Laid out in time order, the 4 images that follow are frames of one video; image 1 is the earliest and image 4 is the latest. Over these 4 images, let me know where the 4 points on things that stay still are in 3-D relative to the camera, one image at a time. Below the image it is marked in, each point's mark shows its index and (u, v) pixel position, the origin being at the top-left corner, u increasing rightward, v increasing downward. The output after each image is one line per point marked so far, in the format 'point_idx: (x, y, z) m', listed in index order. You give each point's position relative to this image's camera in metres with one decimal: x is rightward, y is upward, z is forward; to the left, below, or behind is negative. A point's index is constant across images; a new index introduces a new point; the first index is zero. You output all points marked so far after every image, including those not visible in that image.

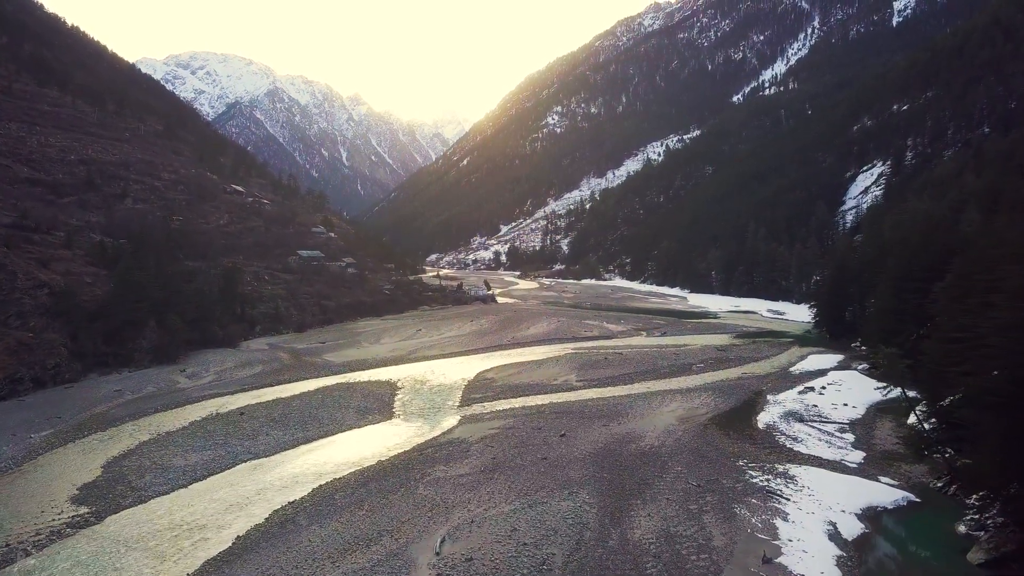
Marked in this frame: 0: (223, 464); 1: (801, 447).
0: (-7.8, -4.8, +14.2) m
1: (+8.3, -4.6, +15.2) m
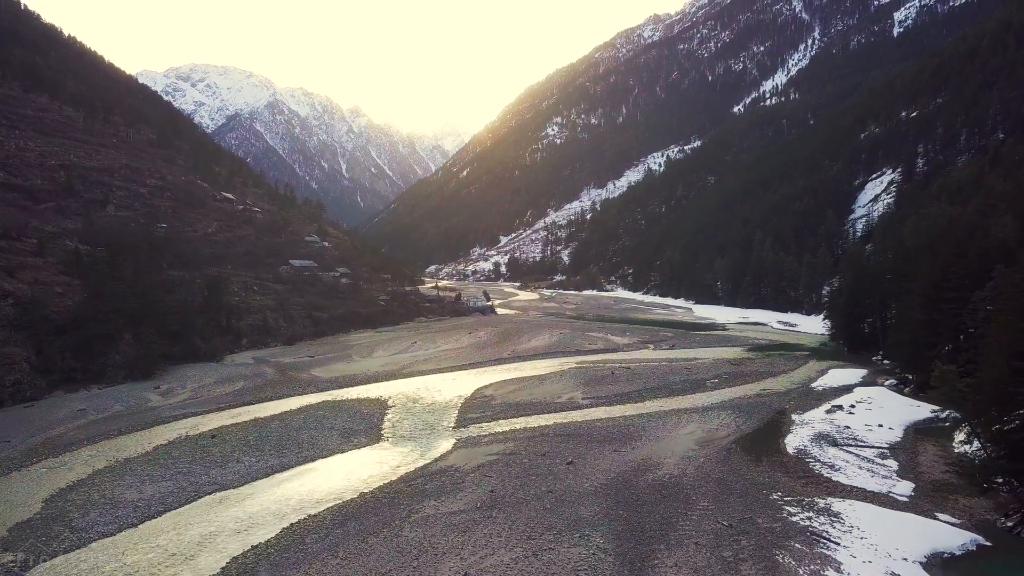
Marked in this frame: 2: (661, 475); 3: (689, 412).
0: (-7.8, -5.0, +12.4) m
1: (+8.4, -4.8, +13.4) m
2: (+3.8, -4.8, +13.4) m
3: (+6.4, -4.5, +19.1) m
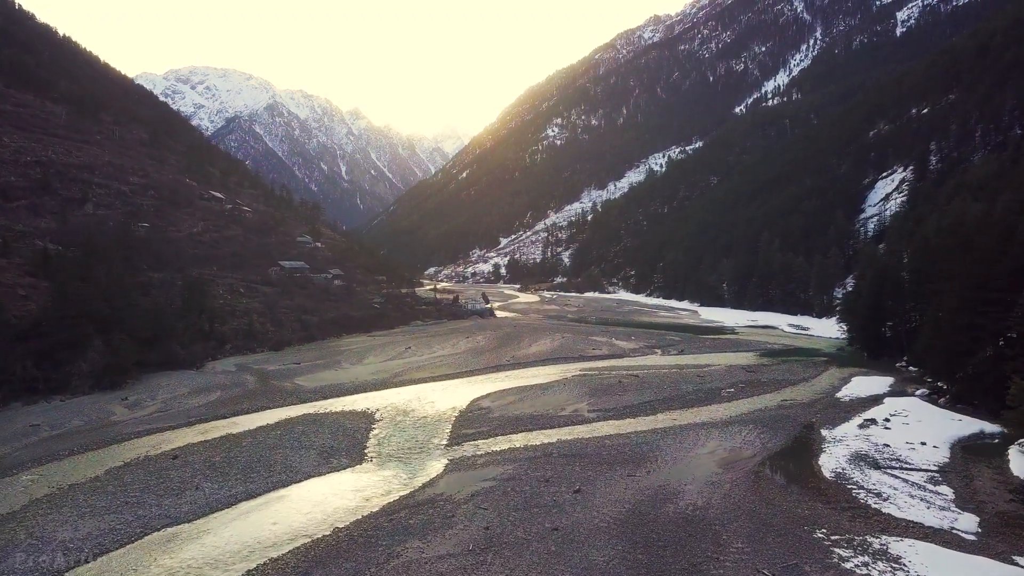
0: (-7.8, -5.0, +10.6) m
1: (+8.3, -4.8, +11.5) m
2: (+3.8, -4.8, +11.6) m
3: (+6.4, -4.6, +17.2) m
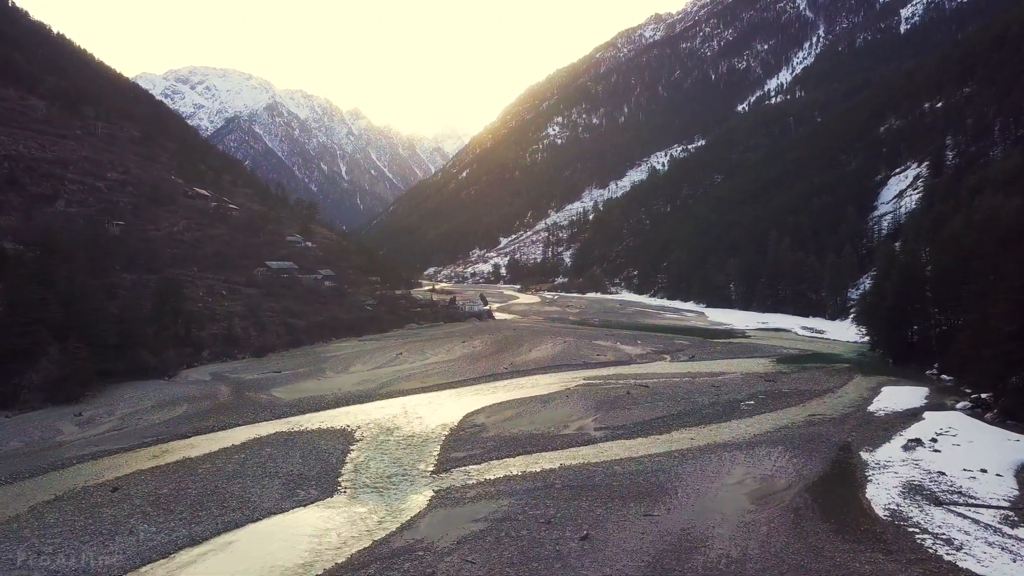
0: (-7.9, -5.1, +8.5) m
1: (+8.2, -4.9, +9.4) m
2: (+3.7, -4.9, +9.5) m
3: (+6.3, -4.6, +15.1) m
